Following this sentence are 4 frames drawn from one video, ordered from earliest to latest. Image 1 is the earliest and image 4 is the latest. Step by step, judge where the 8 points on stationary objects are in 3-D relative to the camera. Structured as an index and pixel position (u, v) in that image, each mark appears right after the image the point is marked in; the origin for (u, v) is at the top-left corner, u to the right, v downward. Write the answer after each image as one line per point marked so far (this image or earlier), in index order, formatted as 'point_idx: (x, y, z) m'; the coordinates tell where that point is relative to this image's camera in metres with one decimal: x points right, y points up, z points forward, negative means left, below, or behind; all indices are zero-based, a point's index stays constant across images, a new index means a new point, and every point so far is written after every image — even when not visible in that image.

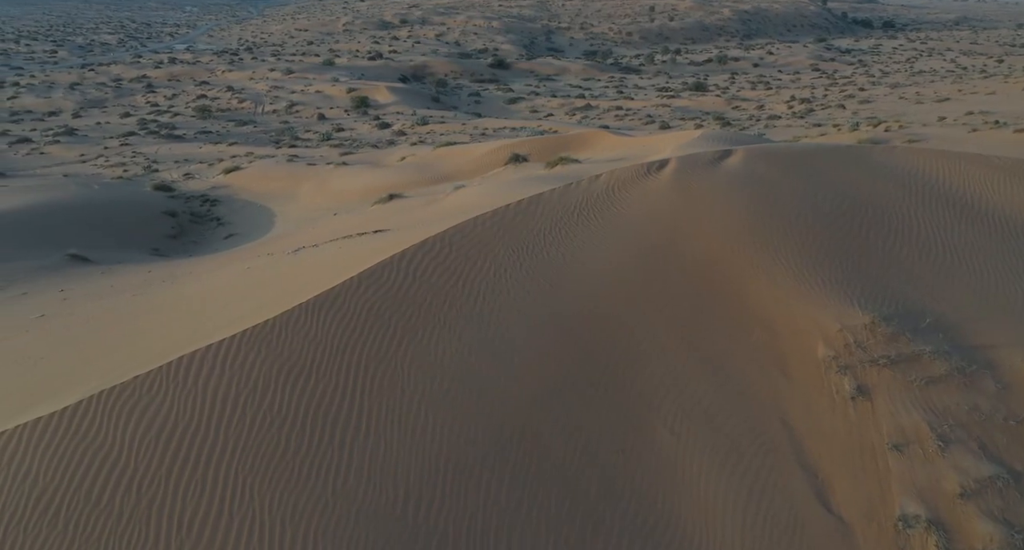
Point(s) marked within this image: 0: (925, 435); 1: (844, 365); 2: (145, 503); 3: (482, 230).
0: (+3.5, -1.4, +6.1) m
1: (+3.0, -0.8, +6.5) m
2: (-2.8, -1.7, +5.2) m
3: (-0.4, +0.4, +7.7) m
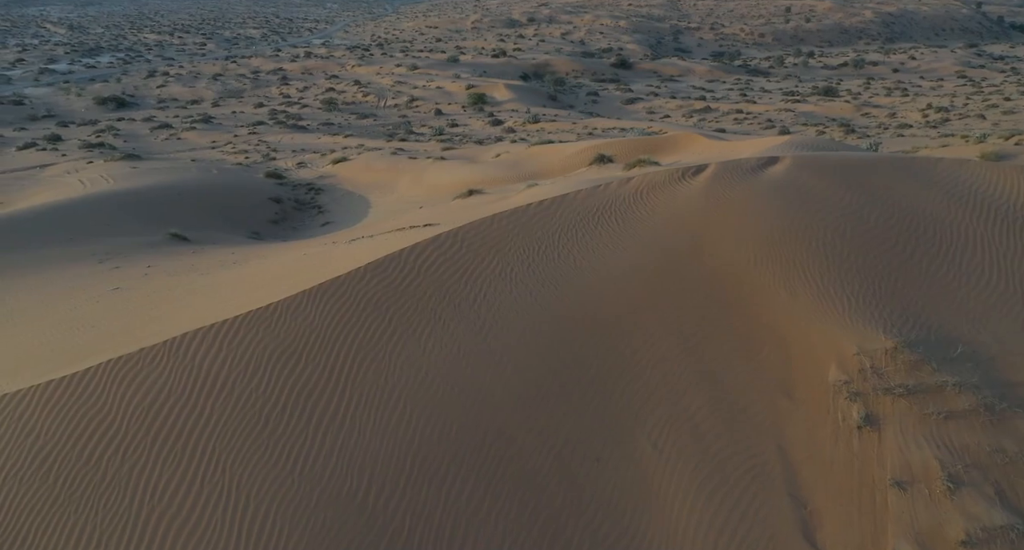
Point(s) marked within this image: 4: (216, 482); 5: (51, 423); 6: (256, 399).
0: (+3.3, -1.5, +5.5) m
1: (+2.9, -1.0, +6.1) m
2: (-3.0, -1.5, +5.6) m
3: (-0.2, +0.5, +7.7) m
4: (-2.3, -1.6, +5.5) m
5: (-3.8, -1.2, +5.9) m
6: (-2.2, -1.0, +6.0) m
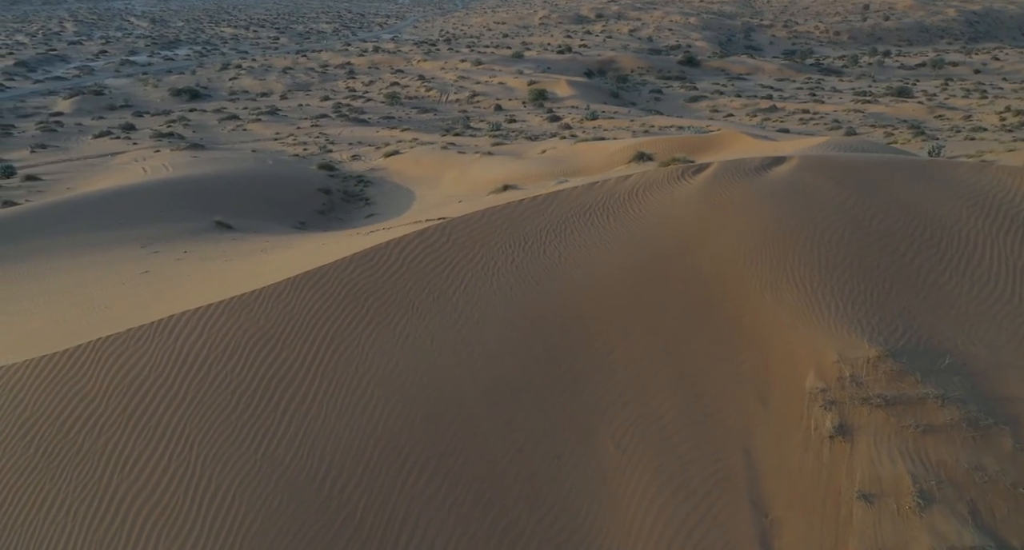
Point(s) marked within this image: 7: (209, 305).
0: (+2.9, -1.6, +5.3) m
1: (+2.6, -1.0, +5.9) m
2: (-3.4, -1.4, +5.8) m
3: (-0.3, +0.5, +7.7) m
4: (-2.6, -1.5, +5.7) m
5: (-4.1, -1.0, +6.2) m
6: (-2.5, -0.9, +6.2) m
7: (-2.9, -0.3, +6.8) m
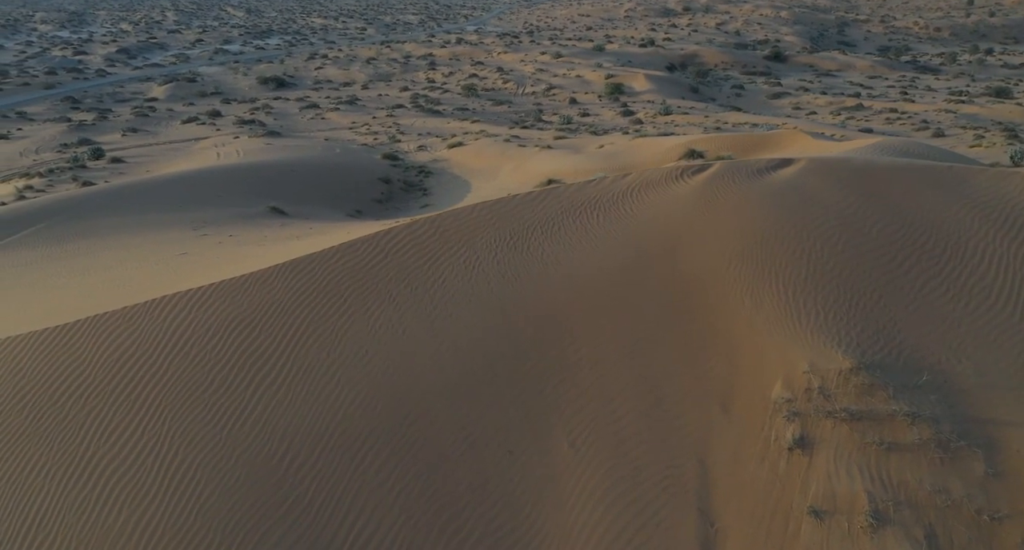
0: (+2.5, -1.7, +5.1) m
1: (+2.3, -1.1, +5.7) m
2: (-3.7, -1.2, +6.2) m
3: (-0.4, +0.6, +7.8) m
4: (-3.0, -1.3, +6.0) m
5: (-4.4, -0.8, +6.6) m
6: (-2.8, -0.8, +6.4) m
7: (-3.1, -0.1, +7.2) m
